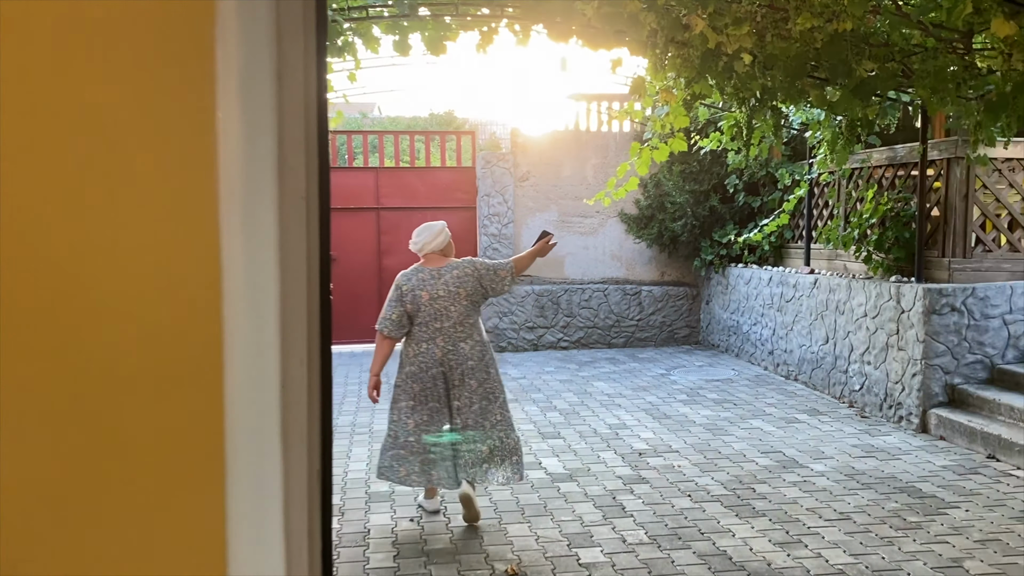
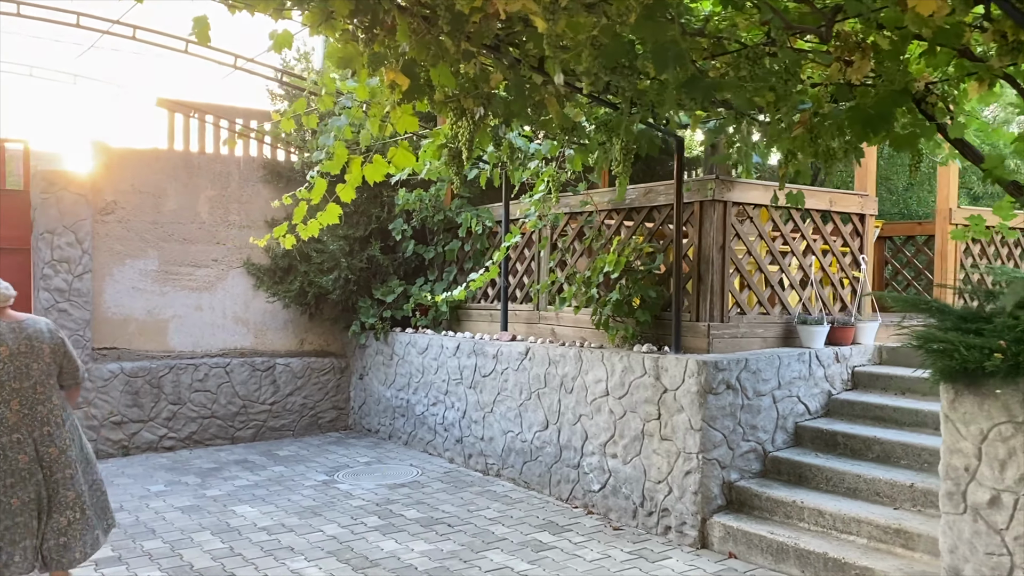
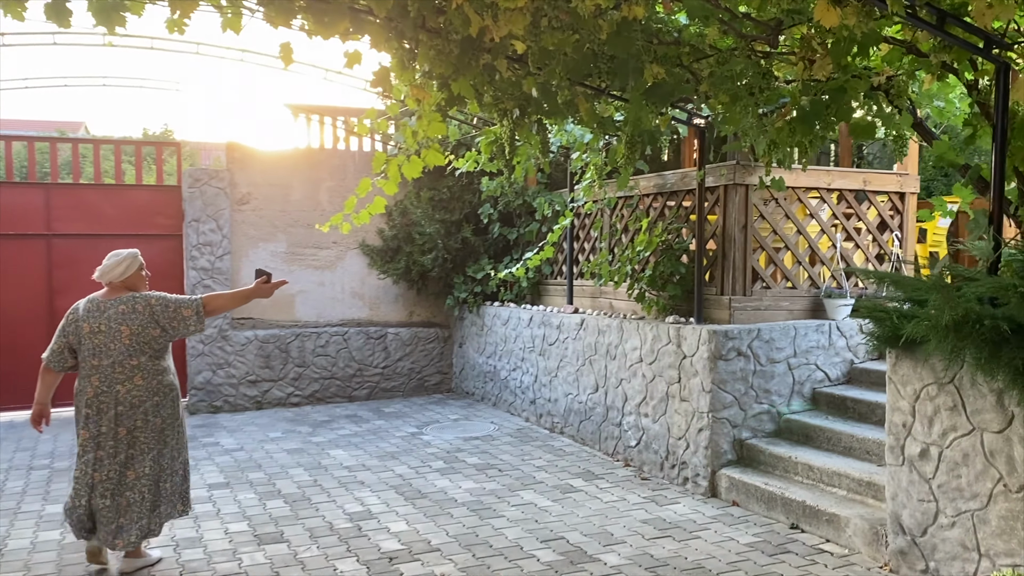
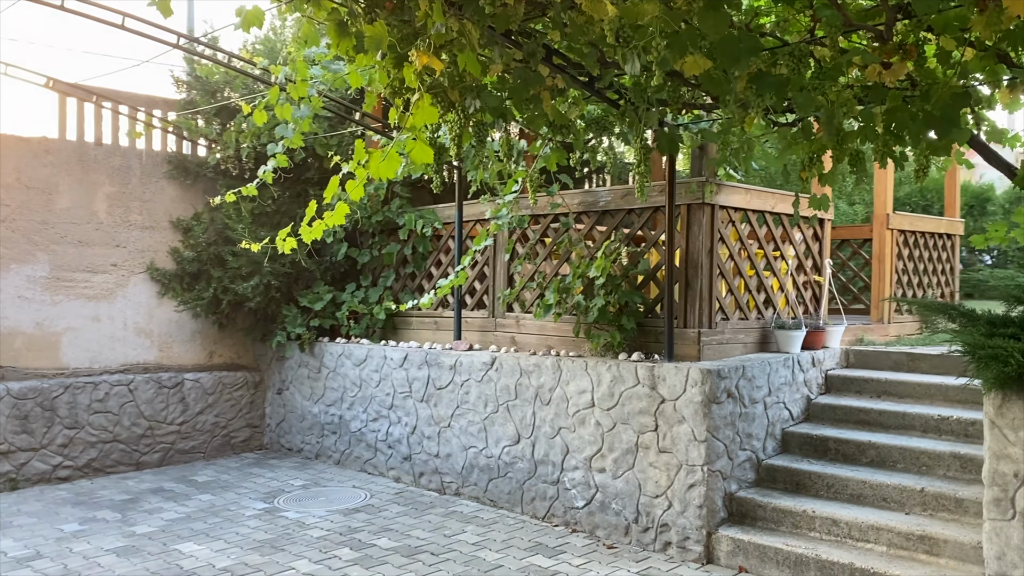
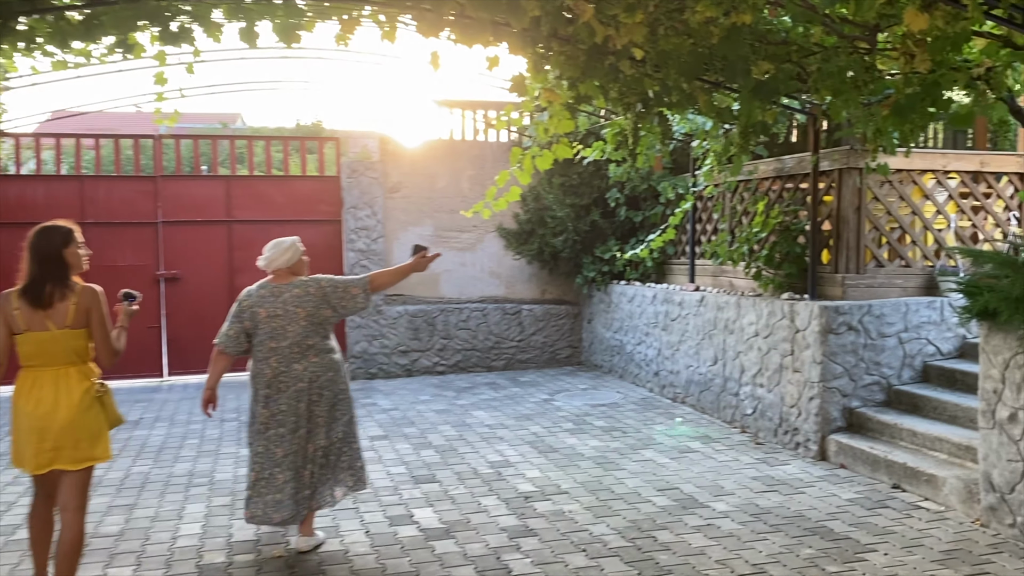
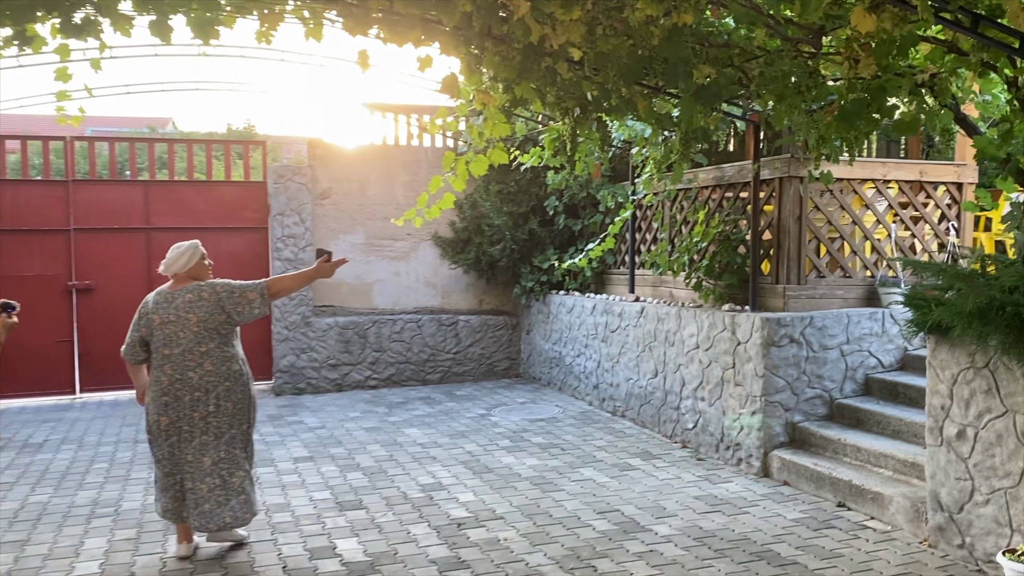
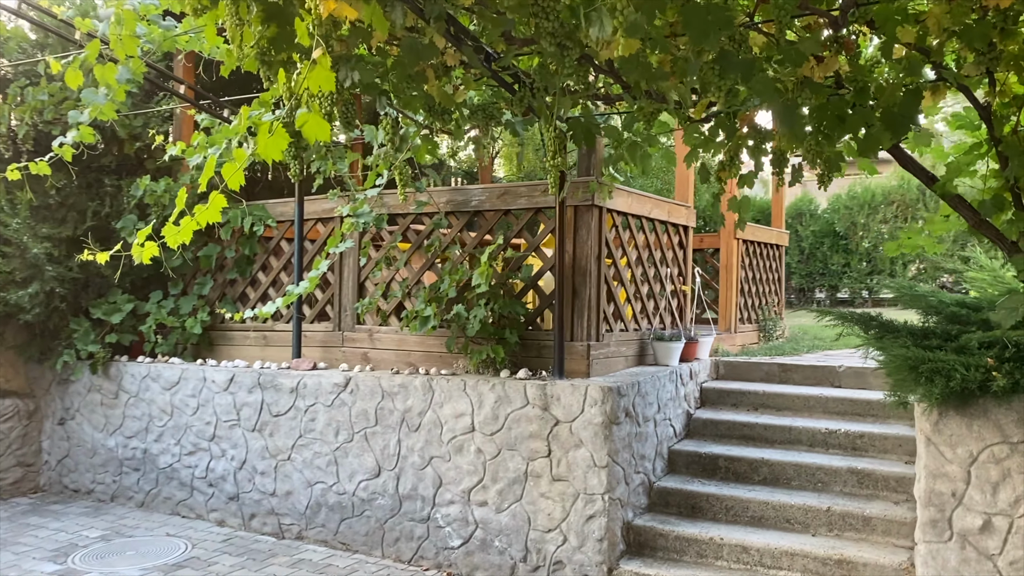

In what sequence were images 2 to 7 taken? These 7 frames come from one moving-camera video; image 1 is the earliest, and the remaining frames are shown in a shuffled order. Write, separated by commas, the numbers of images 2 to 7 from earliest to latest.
5, 6, 3, 2, 4, 7
